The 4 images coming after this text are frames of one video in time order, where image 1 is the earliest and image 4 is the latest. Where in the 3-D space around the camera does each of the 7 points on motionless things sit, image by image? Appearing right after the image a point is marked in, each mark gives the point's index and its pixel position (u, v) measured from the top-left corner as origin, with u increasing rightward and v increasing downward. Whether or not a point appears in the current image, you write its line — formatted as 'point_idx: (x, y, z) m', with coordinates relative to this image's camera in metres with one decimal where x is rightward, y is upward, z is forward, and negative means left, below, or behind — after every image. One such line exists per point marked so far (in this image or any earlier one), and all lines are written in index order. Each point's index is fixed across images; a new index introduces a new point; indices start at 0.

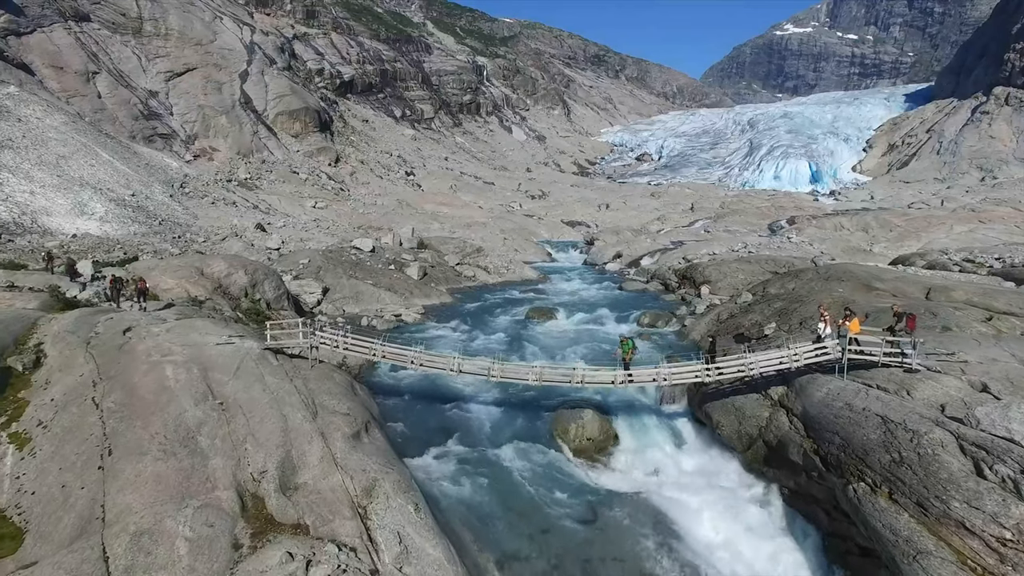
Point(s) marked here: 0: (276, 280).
0: (-6.5, +0.2, +17.2) m
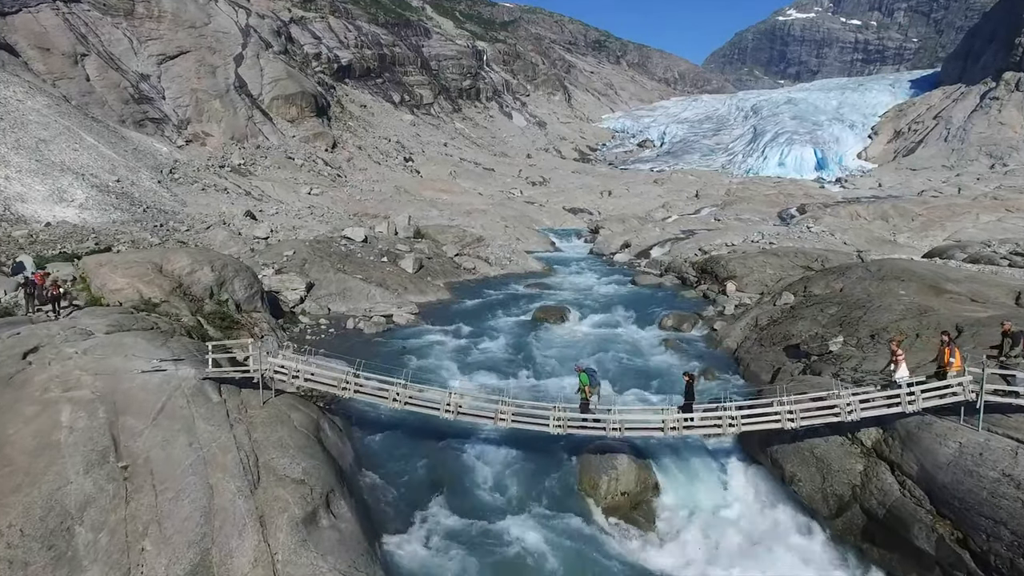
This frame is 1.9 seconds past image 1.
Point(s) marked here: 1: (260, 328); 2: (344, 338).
0: (-6.3, +0.3, +15.1) m
1: (-5.7, -0.9, +14.2) m
2: (-4.0, -1.3, +15.5) m
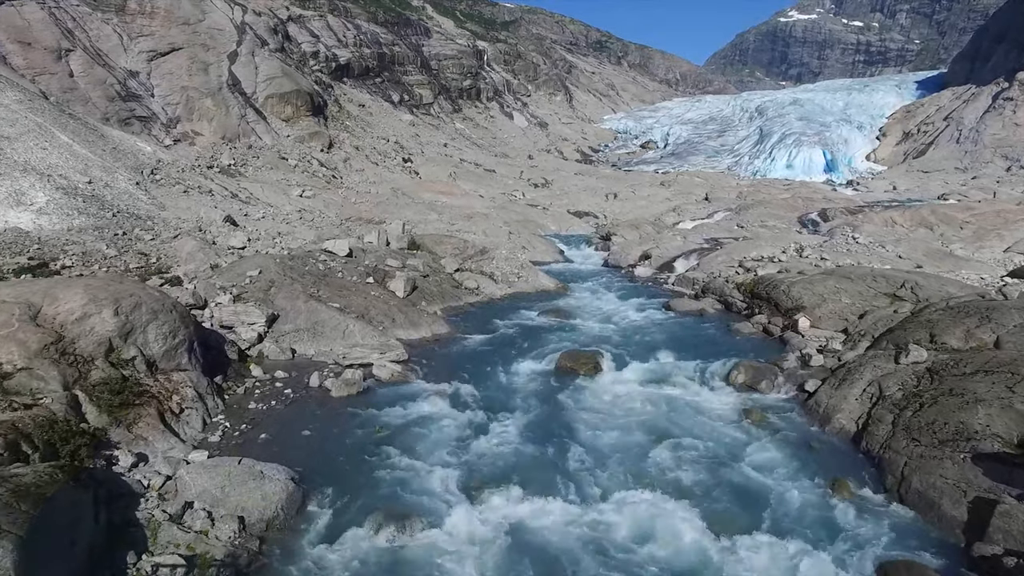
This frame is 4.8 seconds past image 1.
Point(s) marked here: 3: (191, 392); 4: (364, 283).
0: (-6.0, -0.5, +11.0) m
1: (-5.4, -1.8, +10.2) m
2: (-3.7, -2.1, +11.5) m
3: (-5.3, -1.7, +10.4) m
4: (-4.6, +0.1, +19.4) m
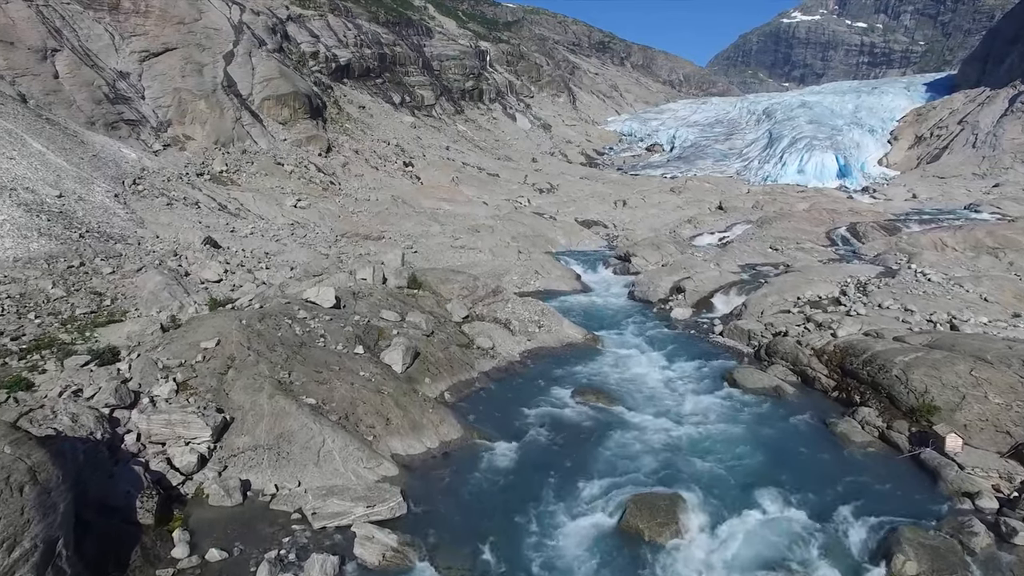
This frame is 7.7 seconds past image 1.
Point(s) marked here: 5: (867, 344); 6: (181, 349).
0: (-5.3, -2.4, +6.8) m
1: (-4.7, -3.6, +5.9) m
2: (-3.0, -3.9, +7.2) m
3: (-4.6, -3.5, +6.1) m
4: (-3.9, -1.7, +15.1) m
5: (+9.0, -1.5, +15.6) m
6: (-7.0, -1.5, +12.8) m
